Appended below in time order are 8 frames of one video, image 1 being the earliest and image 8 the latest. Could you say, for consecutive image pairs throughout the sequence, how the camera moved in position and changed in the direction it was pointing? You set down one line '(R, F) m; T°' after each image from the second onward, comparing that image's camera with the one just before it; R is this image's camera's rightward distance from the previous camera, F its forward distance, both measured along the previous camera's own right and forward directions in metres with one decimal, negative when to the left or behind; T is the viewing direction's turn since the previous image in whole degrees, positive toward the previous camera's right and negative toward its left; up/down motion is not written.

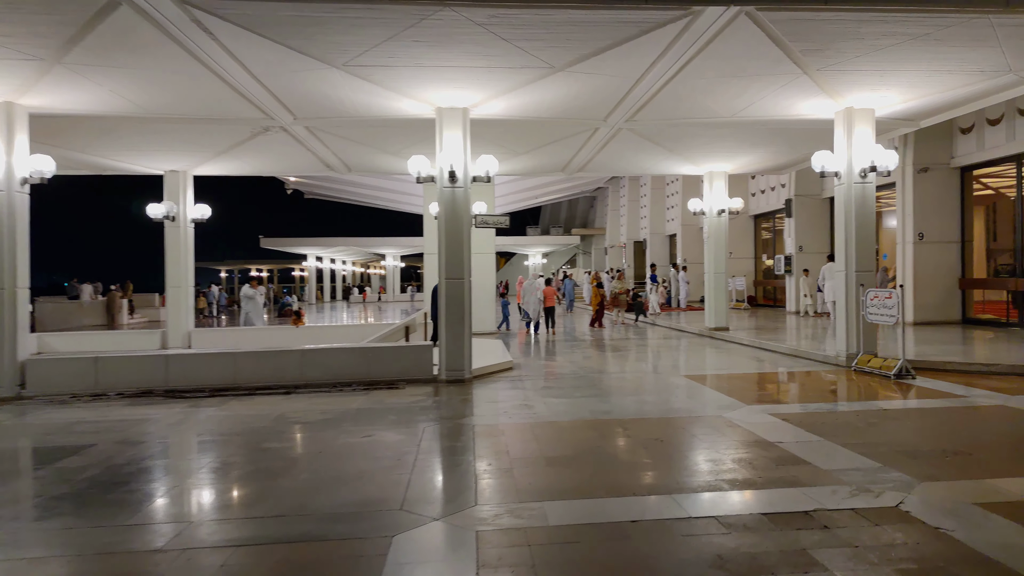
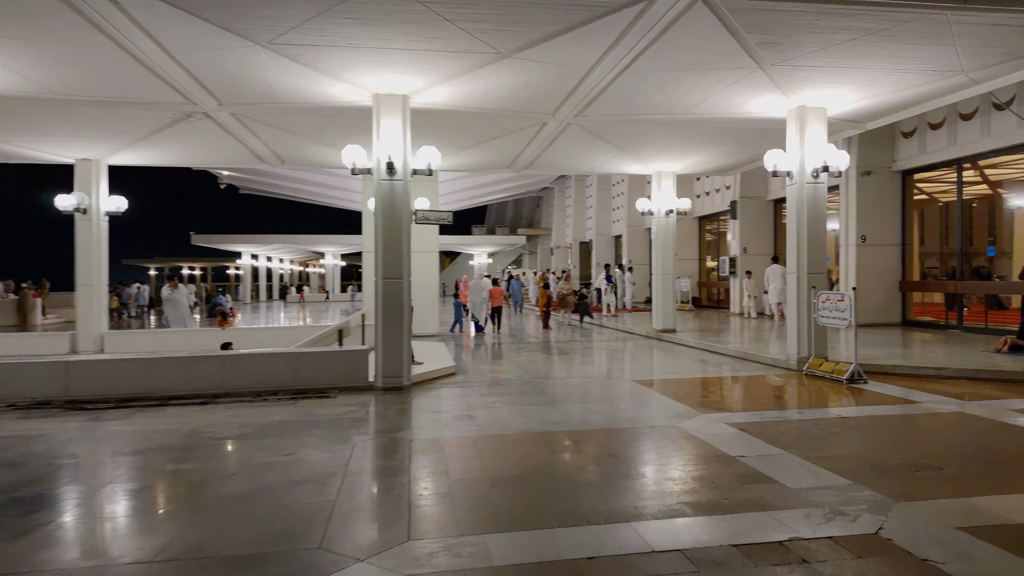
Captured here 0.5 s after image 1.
(0.0, +0.5) m; +5°
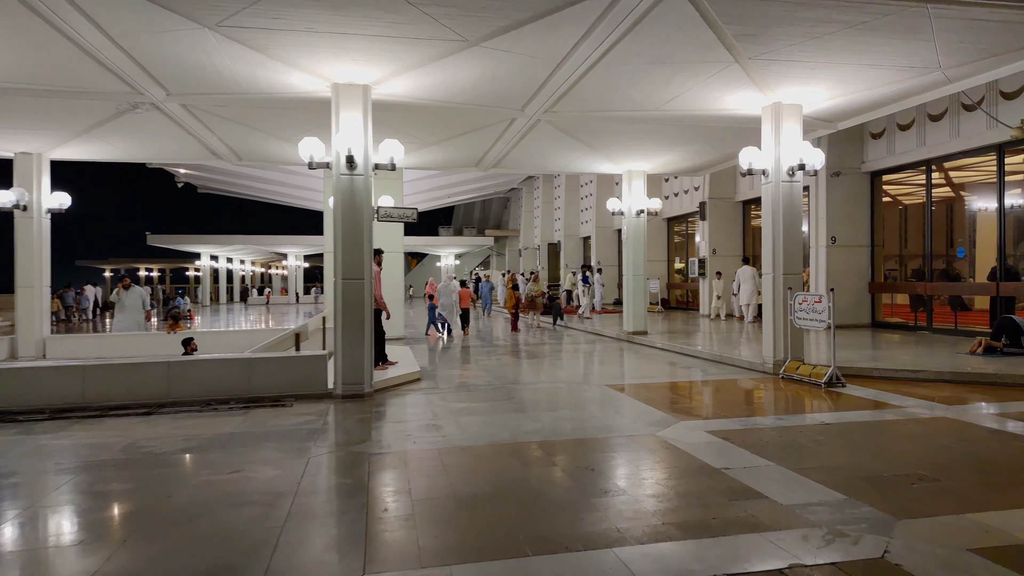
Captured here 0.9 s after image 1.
(0.0, +0.4) m; +3°
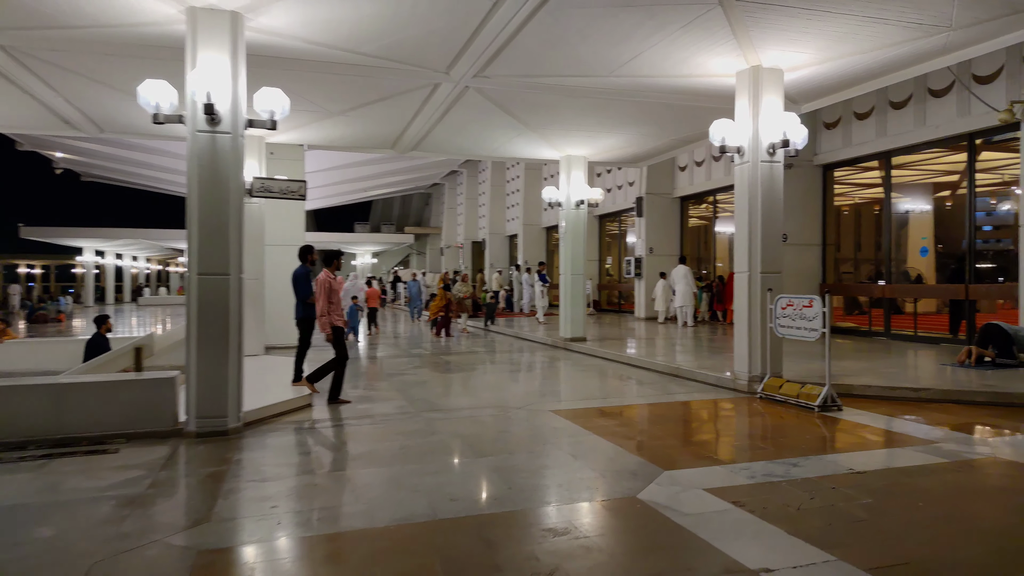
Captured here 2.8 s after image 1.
(0.0, +1.7) m; +7°
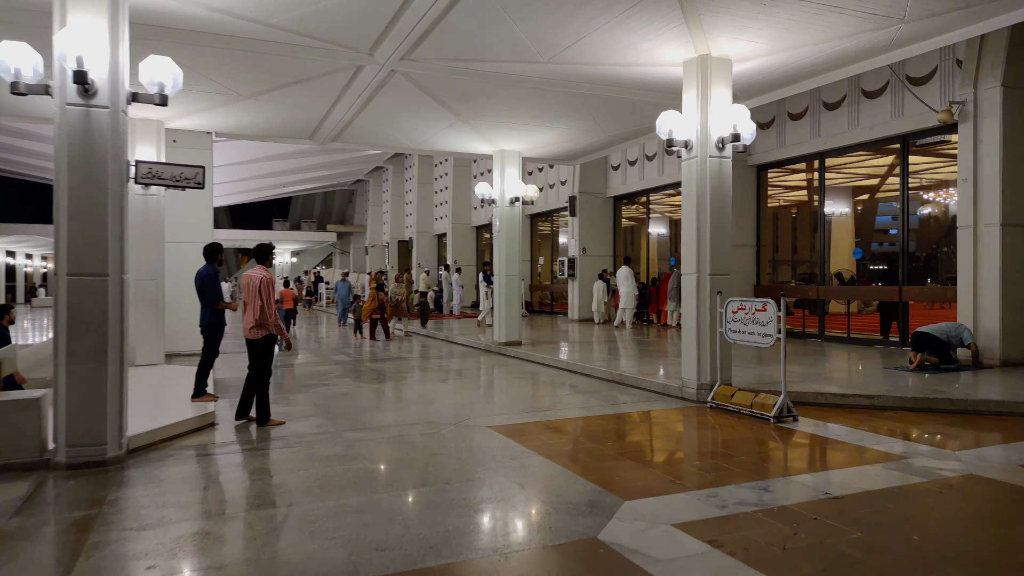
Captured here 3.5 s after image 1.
(-0.1, +0.6) m; +6°
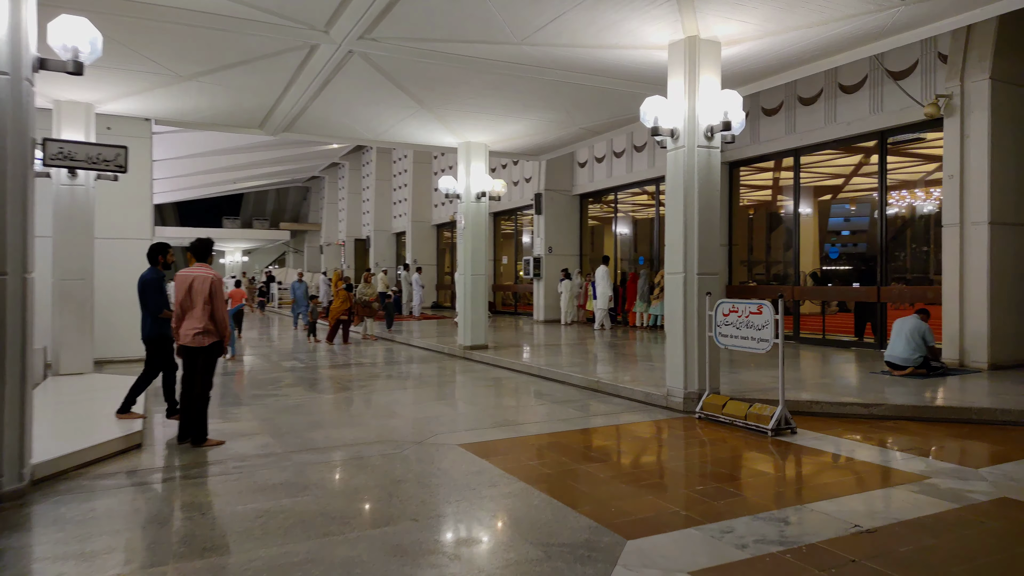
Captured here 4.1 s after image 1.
(-0.1, +0.6) m; +4°
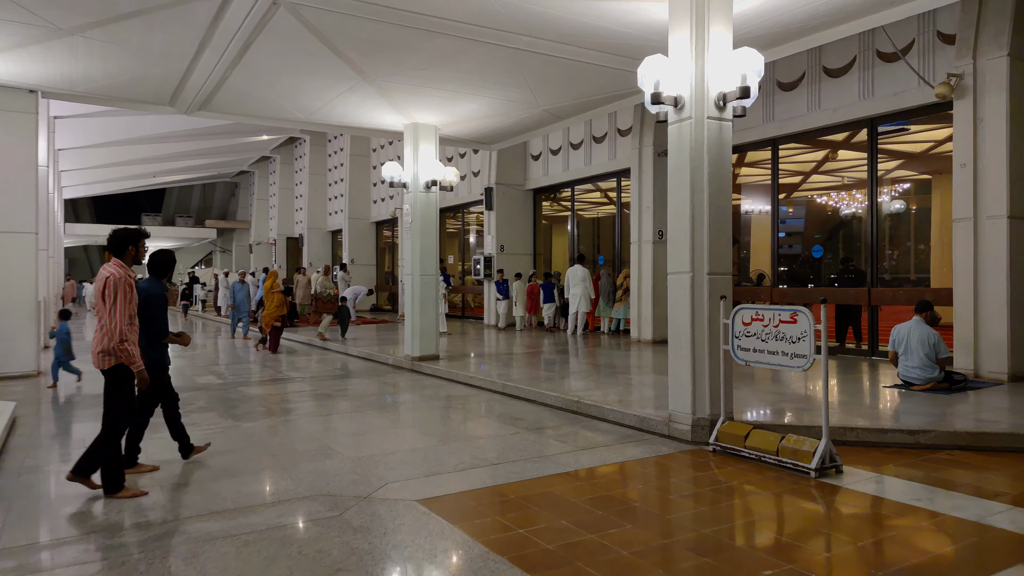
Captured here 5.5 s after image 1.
(-0.2, +1.2) m; +5°
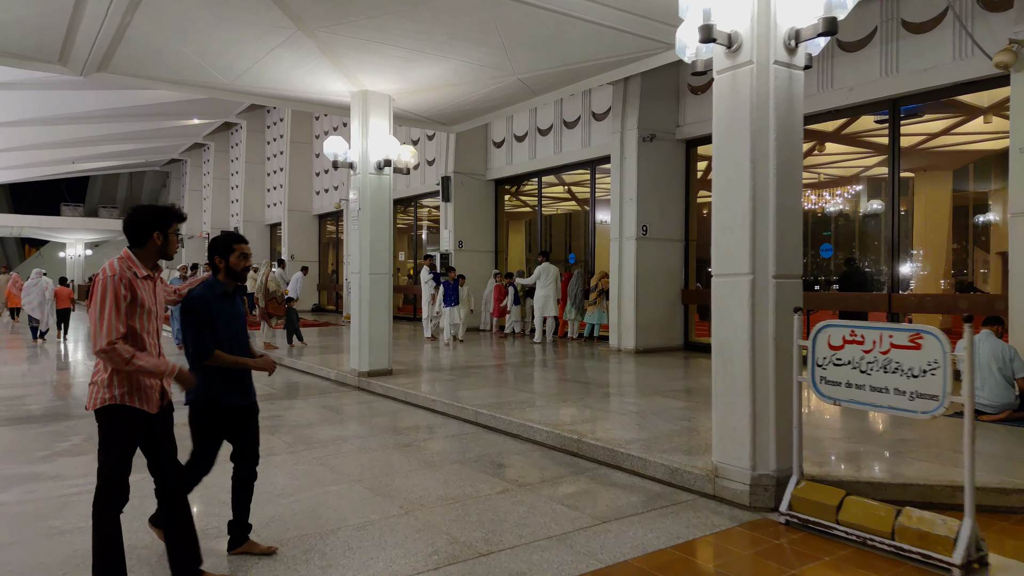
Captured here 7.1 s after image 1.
(-0.2, +1.5) m; +4°
